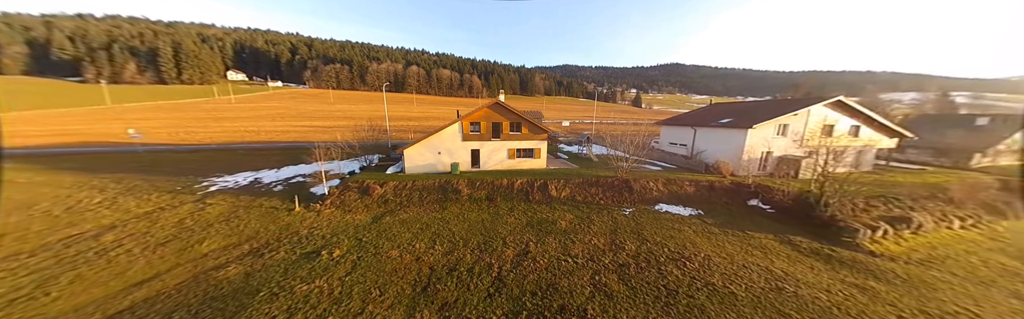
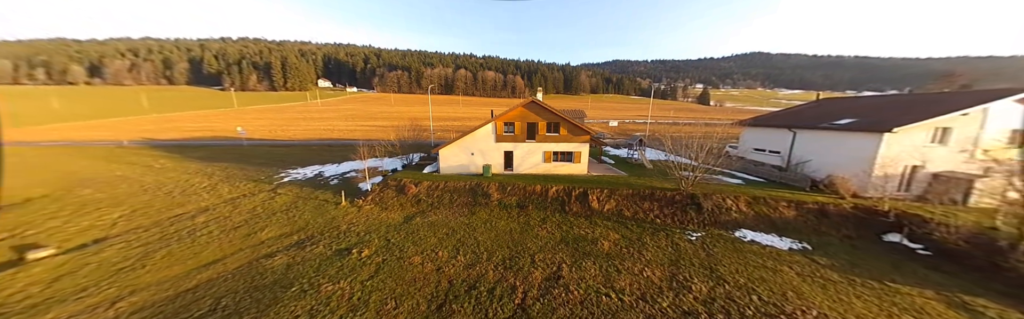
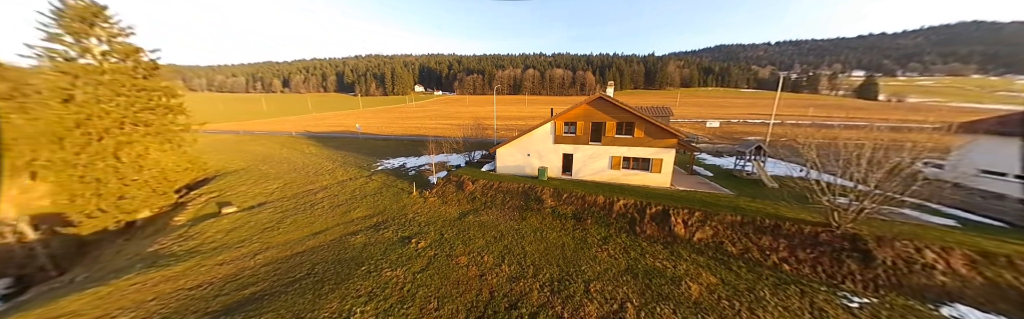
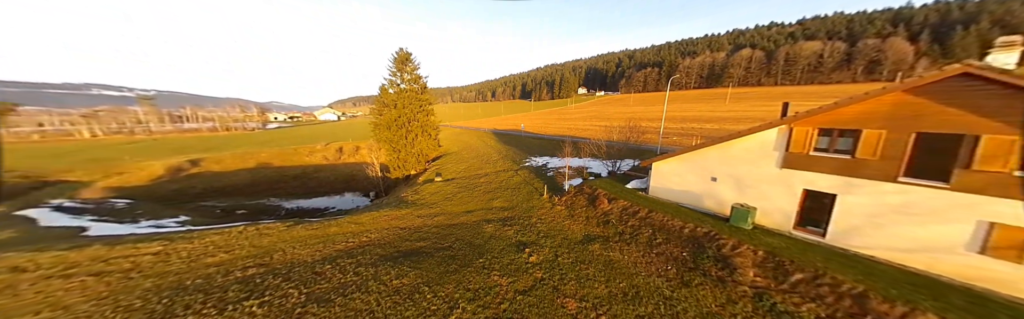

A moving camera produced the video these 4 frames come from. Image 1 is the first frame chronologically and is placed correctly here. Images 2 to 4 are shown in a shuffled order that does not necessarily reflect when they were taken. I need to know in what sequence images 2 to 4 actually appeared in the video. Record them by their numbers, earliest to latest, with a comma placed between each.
2, 3, 4
